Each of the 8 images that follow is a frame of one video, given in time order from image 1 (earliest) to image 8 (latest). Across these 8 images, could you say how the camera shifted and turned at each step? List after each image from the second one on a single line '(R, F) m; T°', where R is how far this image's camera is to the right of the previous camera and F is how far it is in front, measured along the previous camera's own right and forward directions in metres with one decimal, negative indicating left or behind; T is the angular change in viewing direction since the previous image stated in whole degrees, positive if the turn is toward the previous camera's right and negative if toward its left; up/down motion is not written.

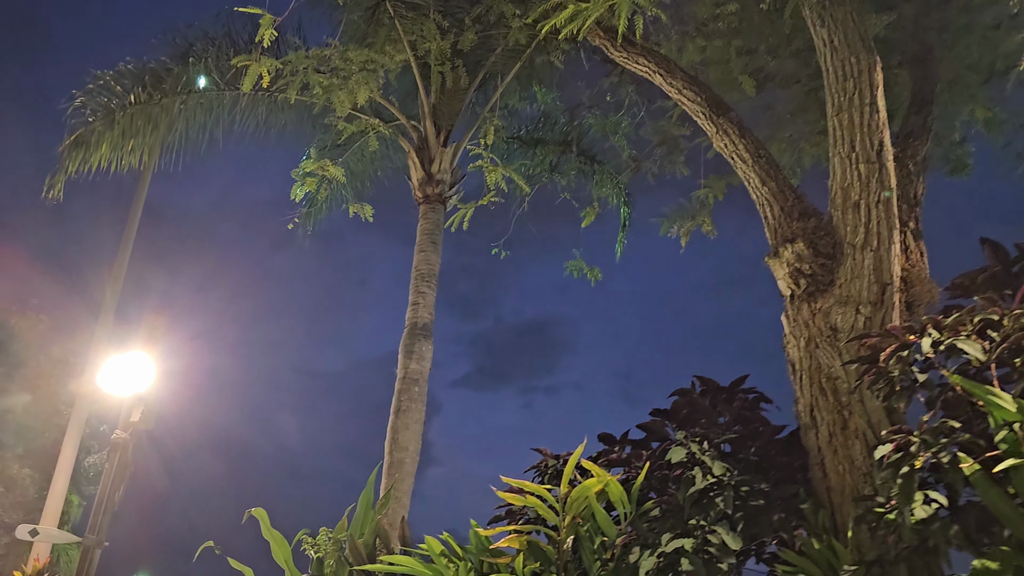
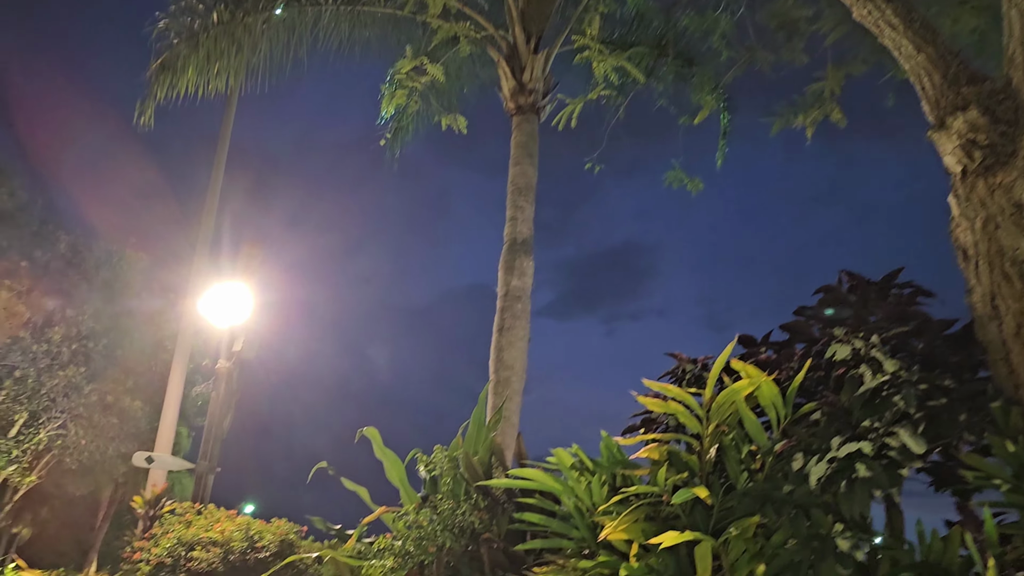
(-0.2, +0.3) m; -5°
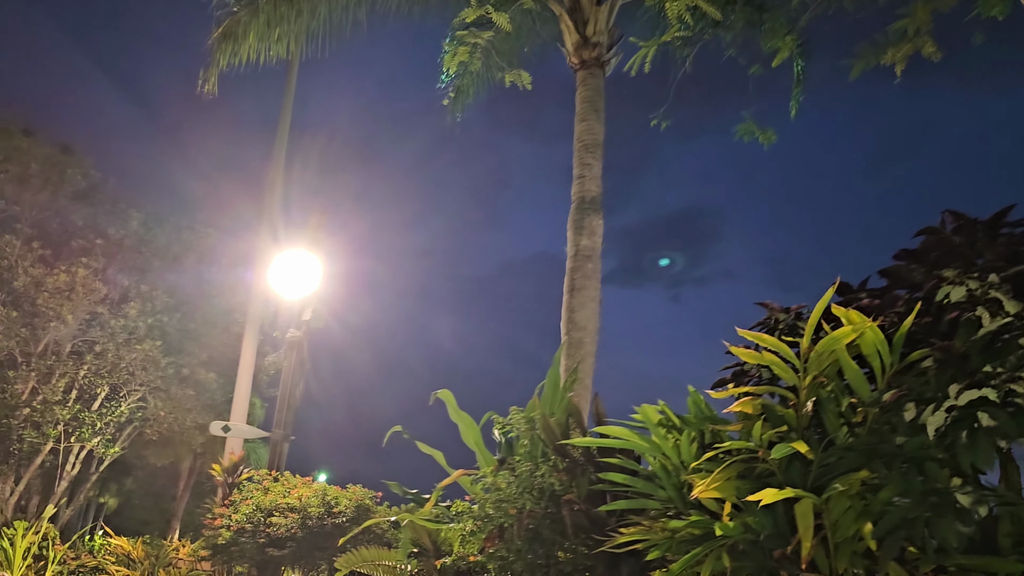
(-0.1, +0.2) m; -4°
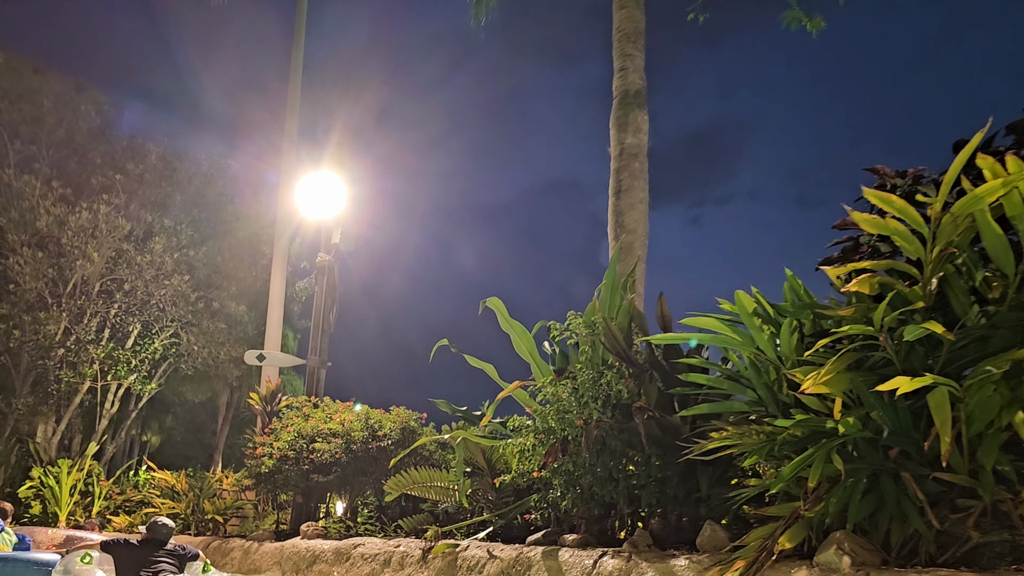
(-0.2, +0.5) m; -2°
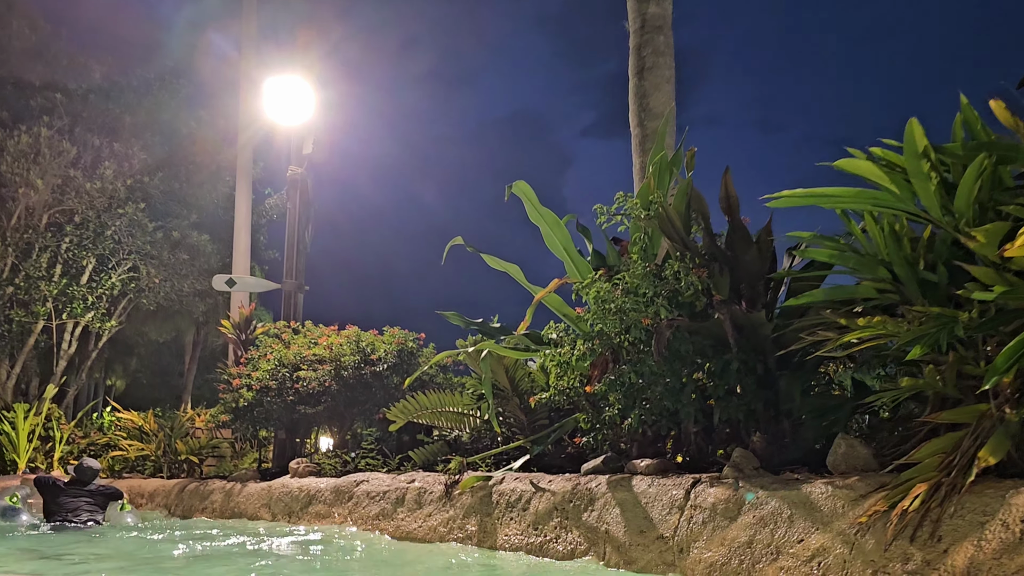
(-0.3, +0.9) m; +2°
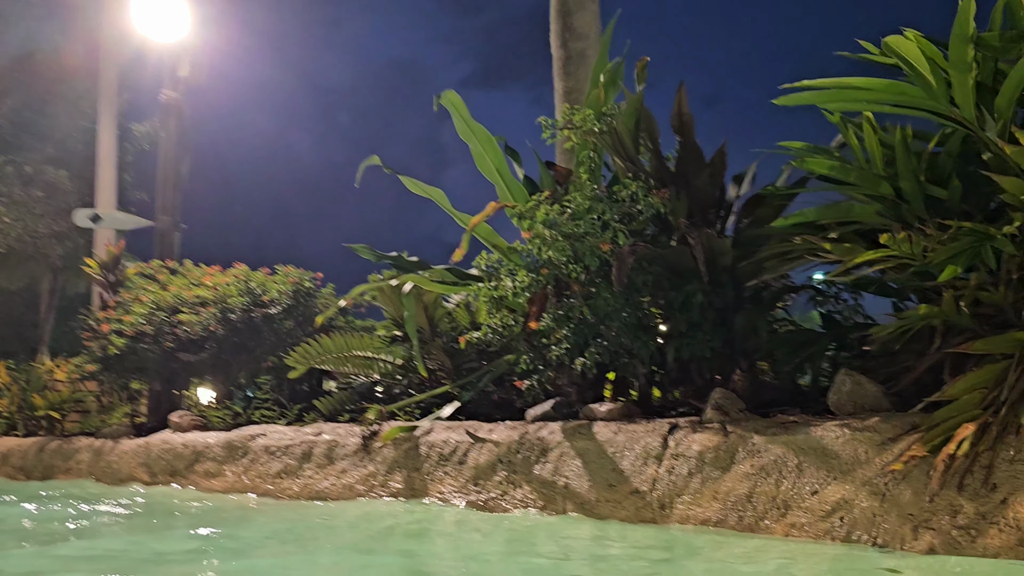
(-0.2, +0.5) m; +8°
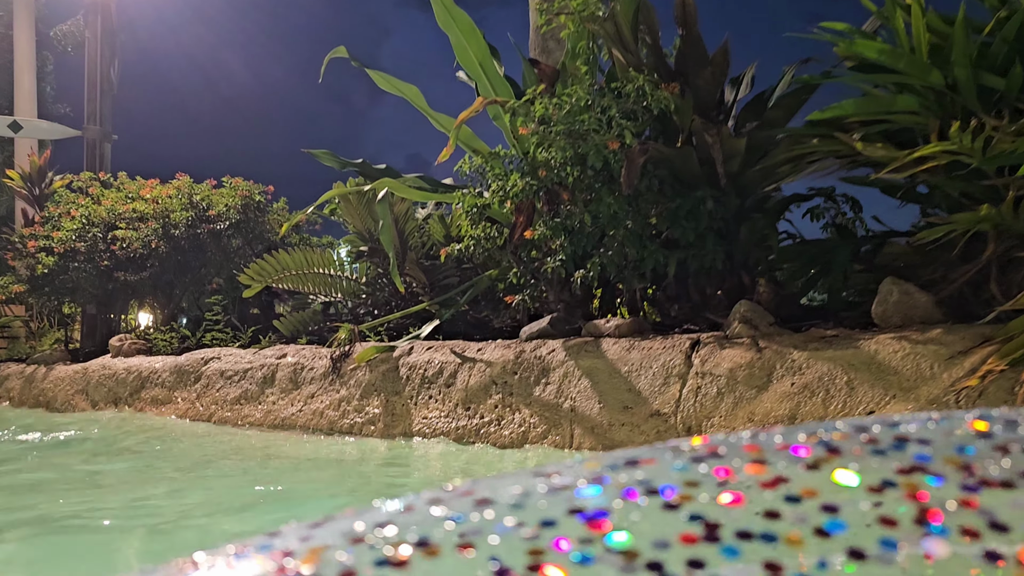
(-0.2, +0.3) m; +4°
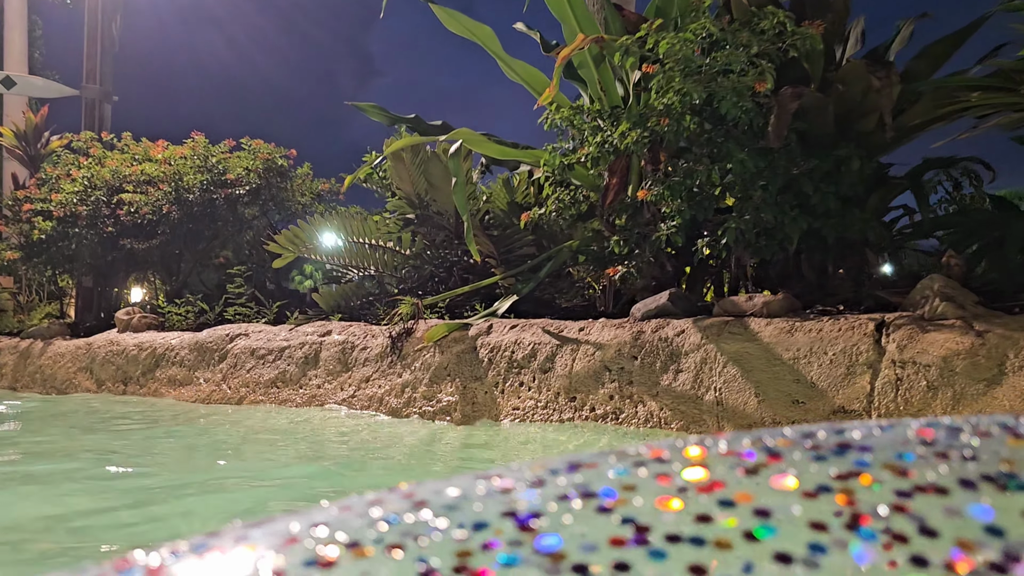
(-0.4, +0.5) m; +1°
